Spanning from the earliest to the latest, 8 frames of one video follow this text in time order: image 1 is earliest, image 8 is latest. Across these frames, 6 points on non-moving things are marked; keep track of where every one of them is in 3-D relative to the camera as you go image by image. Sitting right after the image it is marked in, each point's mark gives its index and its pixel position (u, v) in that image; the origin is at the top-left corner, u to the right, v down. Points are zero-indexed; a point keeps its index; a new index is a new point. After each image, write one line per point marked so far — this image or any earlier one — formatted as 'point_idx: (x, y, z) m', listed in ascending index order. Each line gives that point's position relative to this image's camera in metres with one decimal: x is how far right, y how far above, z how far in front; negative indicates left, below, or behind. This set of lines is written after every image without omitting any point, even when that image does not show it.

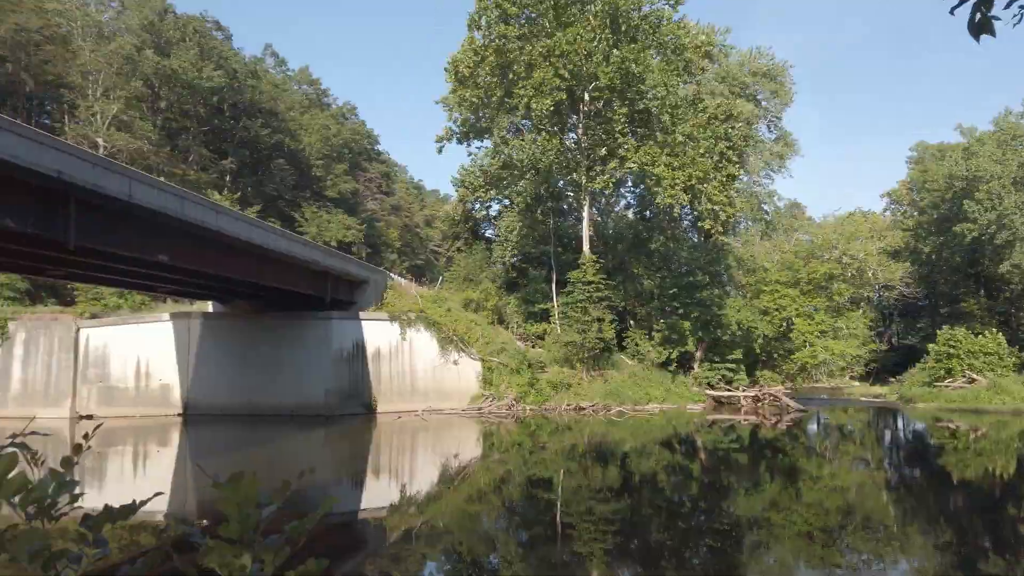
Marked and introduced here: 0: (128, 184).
0: (-6.0, +1.6, +12.2) m
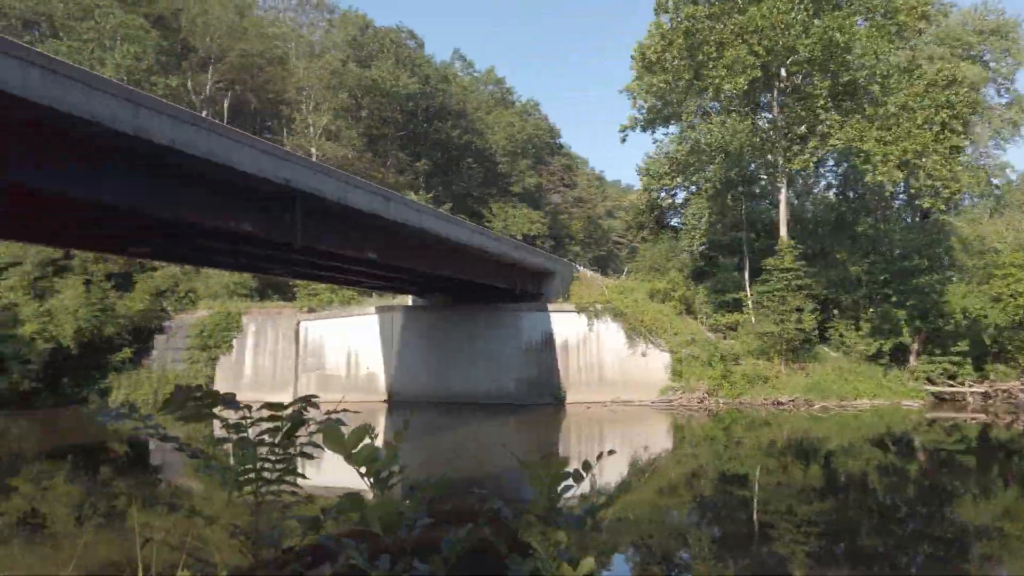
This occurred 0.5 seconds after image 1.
0: (-2.9, +1.7, +13.2) m
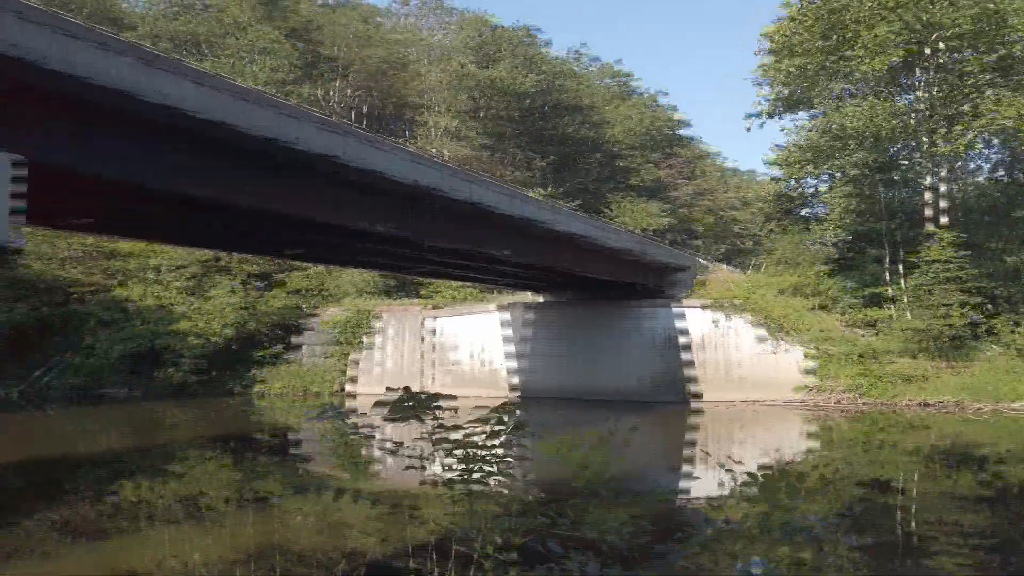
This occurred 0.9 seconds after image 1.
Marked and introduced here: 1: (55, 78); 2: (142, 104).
0: (-0.7, +1.8, +13.4) m
1: (-4.5, +2.1, +7.6) m
2: (-4.0, +2.0, +8.4) m
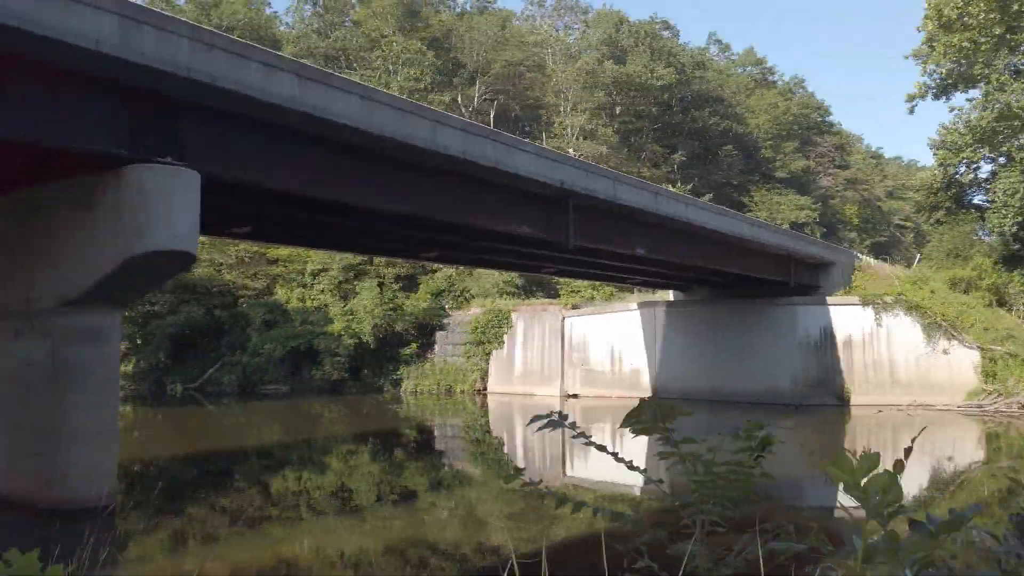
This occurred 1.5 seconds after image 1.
0: (+1.7, +1.8, +13.2) m
1: (-3.0, +2.0, +8.2) m
2: (-2.4, +2.0, +8.8) m
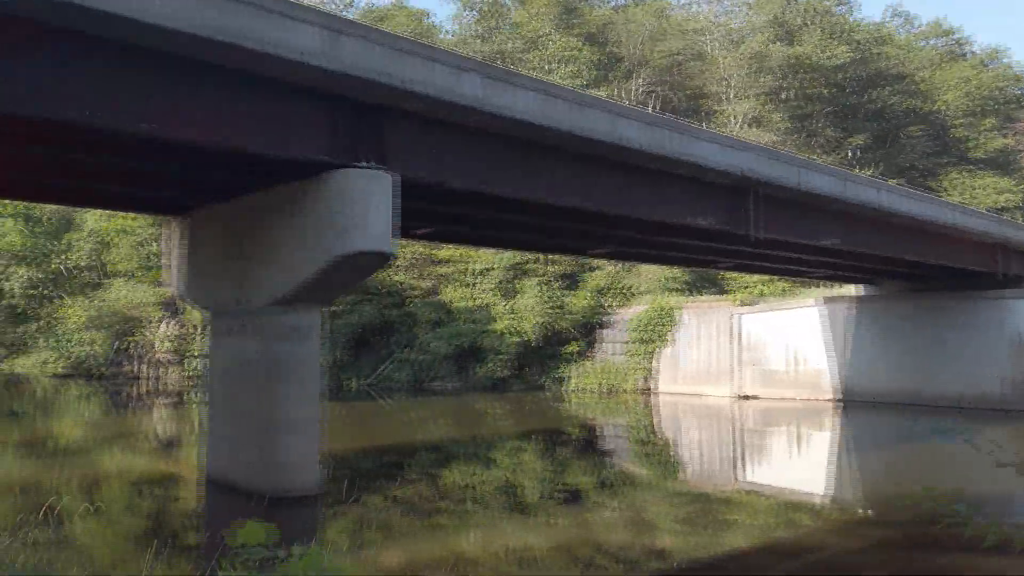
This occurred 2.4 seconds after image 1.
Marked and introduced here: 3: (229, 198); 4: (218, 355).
0: (+4.6, +1.9, +12.4) m
1: (-1.0, +2.0, +8.3) m
2: (-0.2, +2.0, +8.9) m
3: (-3.7, +1.2, +10.1) m
4: (-3.9, -0.9, +10.1) m
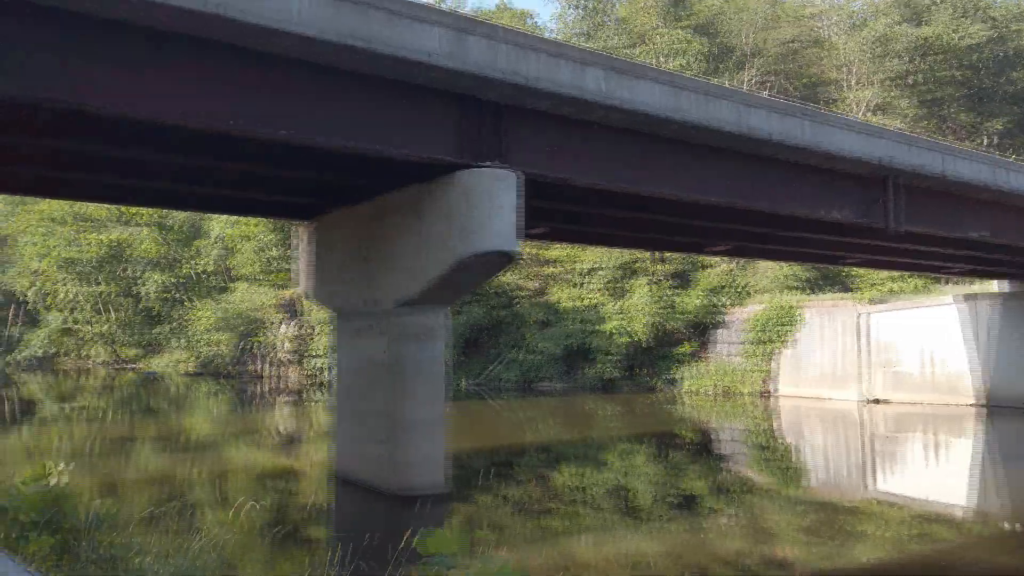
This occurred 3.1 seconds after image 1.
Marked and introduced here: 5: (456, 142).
0: (+6.5, +1.9, +11.5) m
1: (+0.3, +2.0, +8.2) m
2: (+1.2, +2.0, +8.6) m
3: (-2.1, +1.2, +10.3) m
4: (-2.2, -0.9, +10.3) m
5: (-0.6, +1.6, +8.2) m
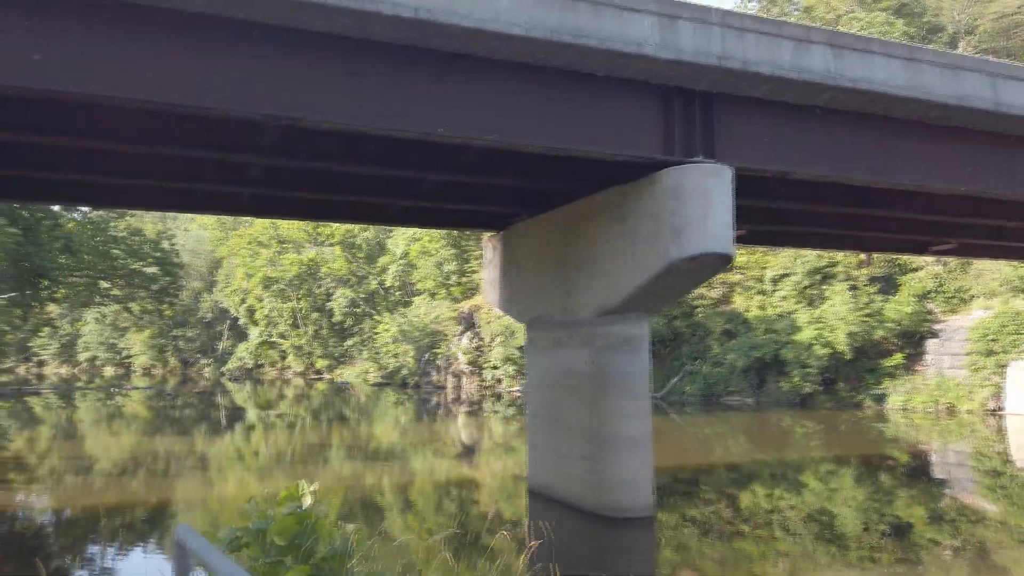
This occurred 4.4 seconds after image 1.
0: (+9.1, +2.0, +9.3) m
1: (+2.4, +2.0, +7.4) m
2: (+3.3, +2.0, +7.7) m
3: (+0.5, +1.0, +10.0) m
4: (+0.4, -1.0, +10.0) m
5: (+1.5, +1.5, +7.6) m
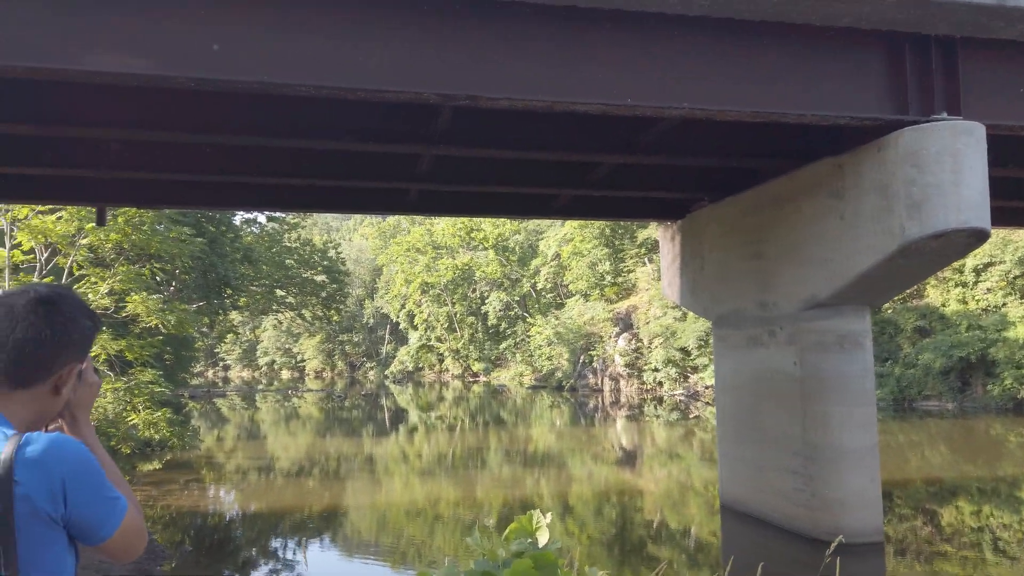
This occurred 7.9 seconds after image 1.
0: (+11.0, +2.3, +6.6) m
1: (+4.0, +2.1, +6.1) m
2: (+5.0, +2.1, +6.1) m
3: (+2.7, +1.1, +9.0) m
4: (+2.7, -0.9, +8.9) m
5: (+3.2, +1.6, +6.4) m
